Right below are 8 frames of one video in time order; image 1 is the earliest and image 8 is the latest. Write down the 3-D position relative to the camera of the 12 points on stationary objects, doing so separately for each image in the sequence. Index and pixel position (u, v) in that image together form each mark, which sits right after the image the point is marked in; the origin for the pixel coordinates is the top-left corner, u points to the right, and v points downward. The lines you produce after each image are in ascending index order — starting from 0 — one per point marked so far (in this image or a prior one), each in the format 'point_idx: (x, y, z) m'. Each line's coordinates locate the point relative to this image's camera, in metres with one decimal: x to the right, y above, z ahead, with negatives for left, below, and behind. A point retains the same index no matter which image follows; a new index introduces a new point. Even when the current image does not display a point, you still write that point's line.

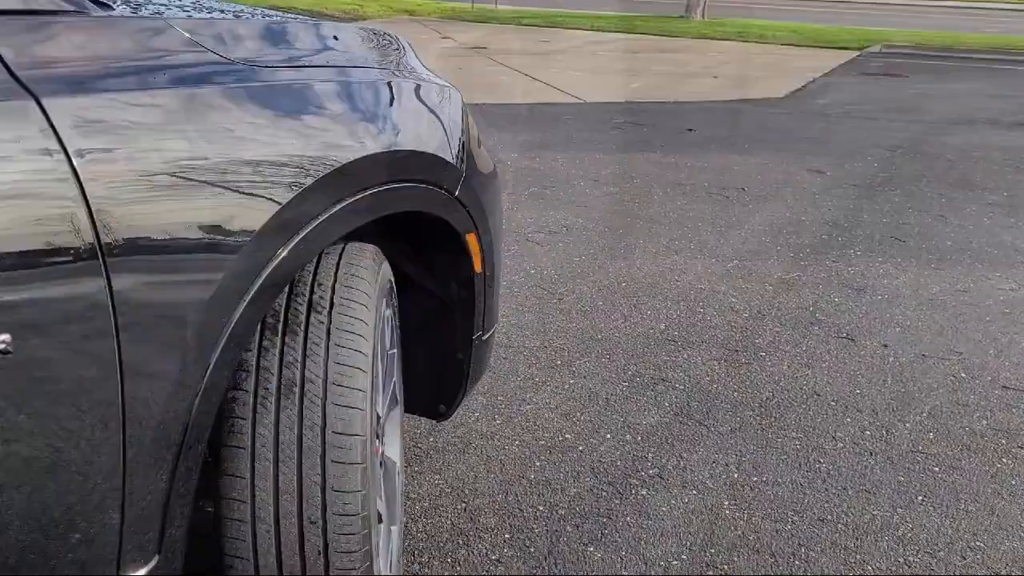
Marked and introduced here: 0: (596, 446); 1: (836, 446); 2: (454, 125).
0: (+0.2, -0.5, +2.6) m
1: (+1.0, -0.5, +2.6) m
2: (-0.2, +0.4, +2.0) m
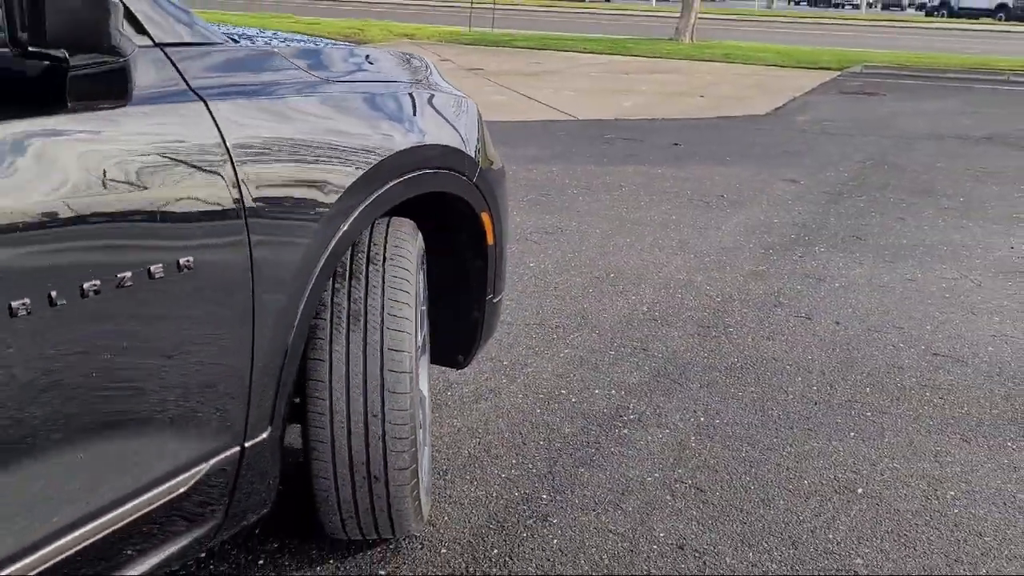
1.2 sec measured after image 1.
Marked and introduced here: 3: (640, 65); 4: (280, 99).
0: (+0.3, -0.4, +3.1) m
1: (+1.0, -0.4, +3.2) m
2: (-0.2, +0.5, +2.5) m
3: (+2.2, +3.8, +14.8) m
4: (-0.5, +0.4, +1.9) m
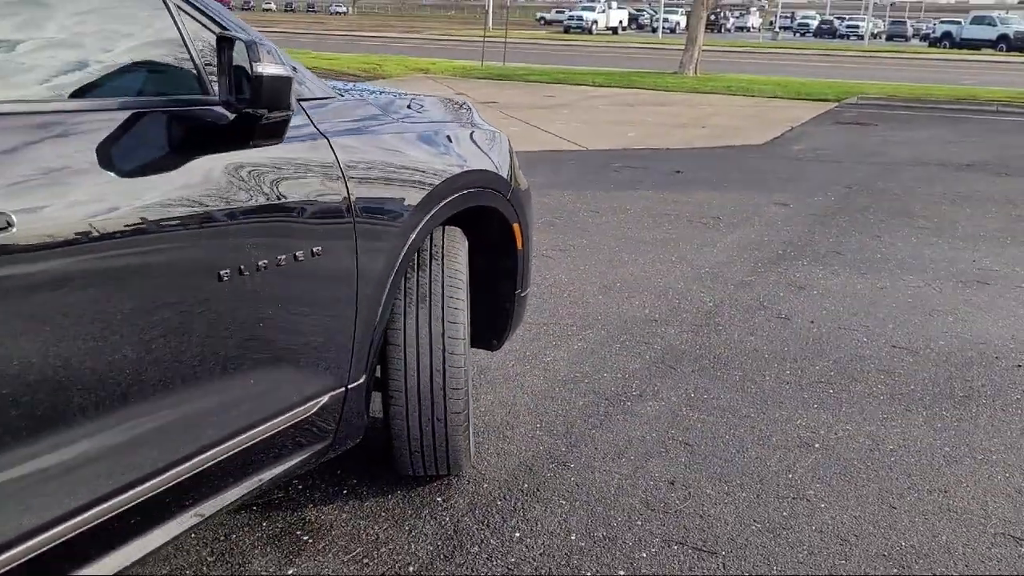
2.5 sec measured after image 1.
0: (+0.4, -0.4, +3.8) m
1: (+1.1, -0.4, +3.8) m
2: (-0.1, +0.5, +3.2) m
3: (+2.4, +3.4, +15.6) m
4: (-0.4, +0.5, +2.6) m
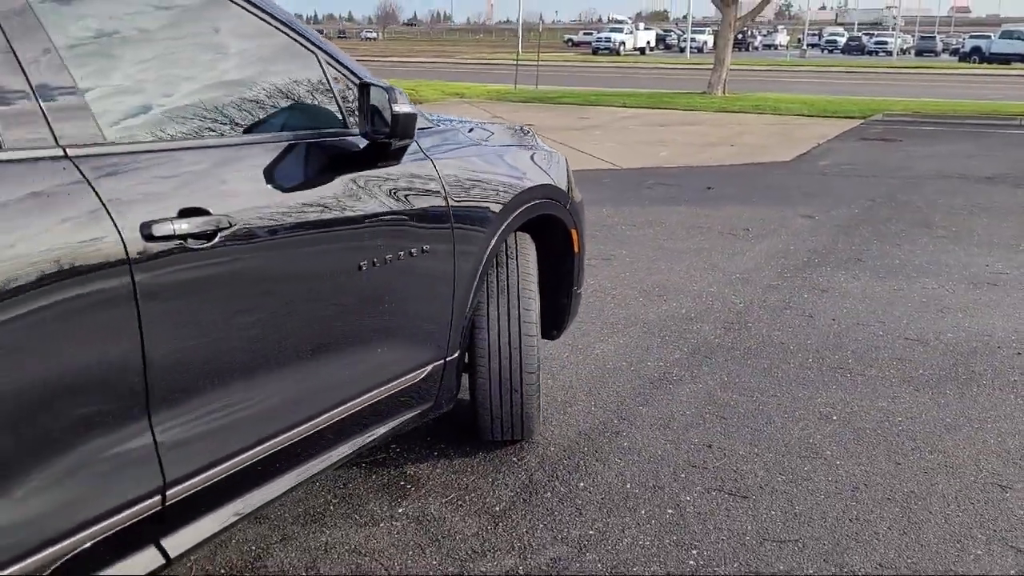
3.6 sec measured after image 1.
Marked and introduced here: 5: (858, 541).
0: (+0.6, -0.4, +4.3) m
1: (+1.4, -0.4, +4.4) m
2: (+0.2, +0.5, +3.8) m
3: (+3.1, +3.2, +16.1) m
4: (-0.2, +0.5, +3.2) m
5: (+1.1, -0.8, +2.8) m
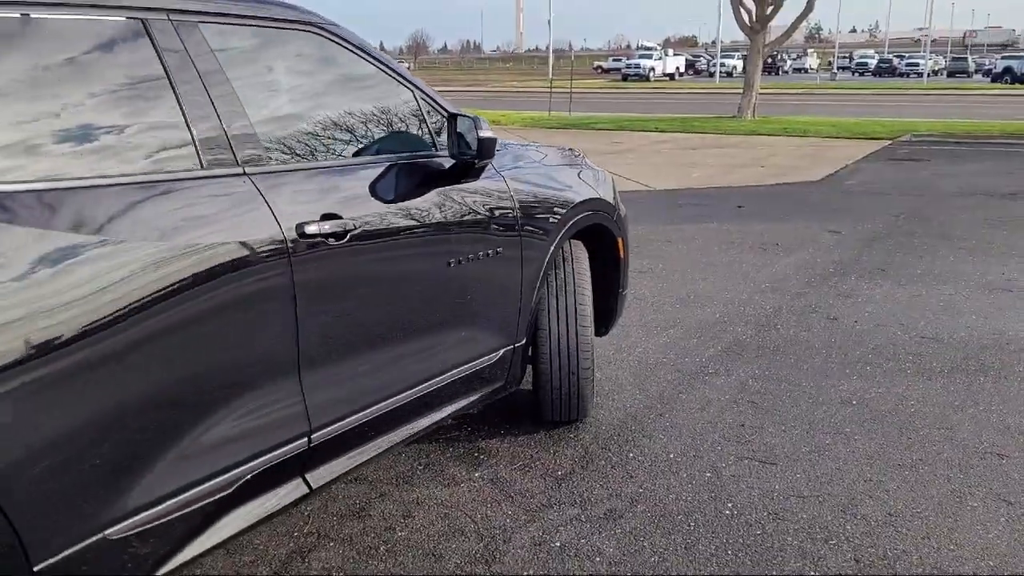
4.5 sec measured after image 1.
0: (+0.9, -0.4, +4.9) m
1: (+1.7, -0.4, +4.8) m
2: (+0.5, +0.5, +4.4) m
3: (+3.8, +2.8, +16.7) m
4: (+0.1, +0.5, +3.8) m
5: (+1.4, -0.8, +3.3) m
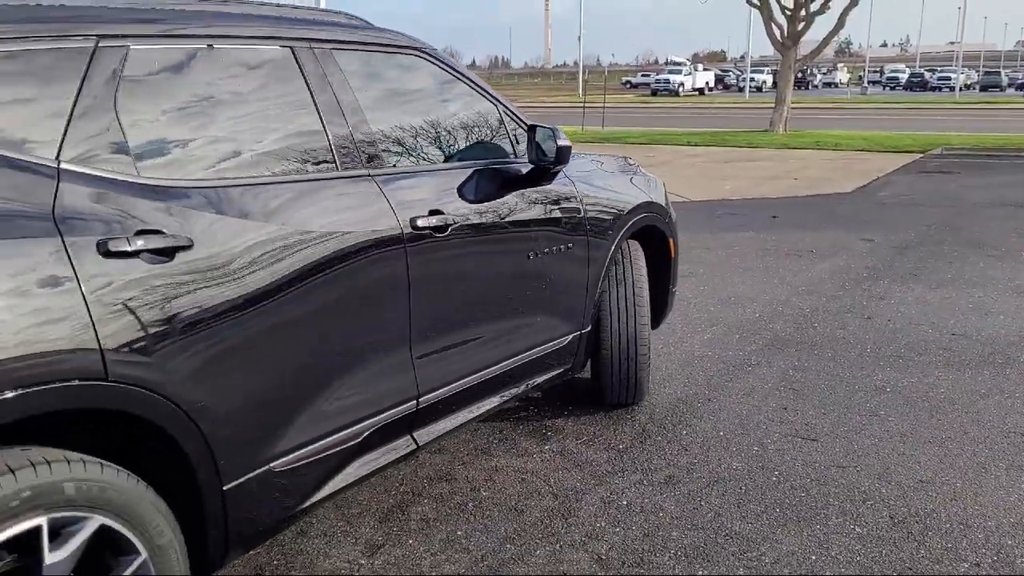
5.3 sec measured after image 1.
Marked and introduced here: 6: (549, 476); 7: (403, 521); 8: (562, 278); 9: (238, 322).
0: (+1.3, -0.4, +5.2) m
1: (+2.0, -0.4, +5.2) m
2: (+0.8, +0.5, +4.8) m
3: (+4.5, +2.6, +17.0) m
4: (+0.4, +0.5, +4.2) m
5: (+1.7, -0.8, +3.7) m
6: (+0.2, -0.8, +3.7) m
7: (-0.4, -0.9, +3.4) m
8: (+0.2, 0.0, +3.8) m
9: (-0.7, -0.1, +2.4) m
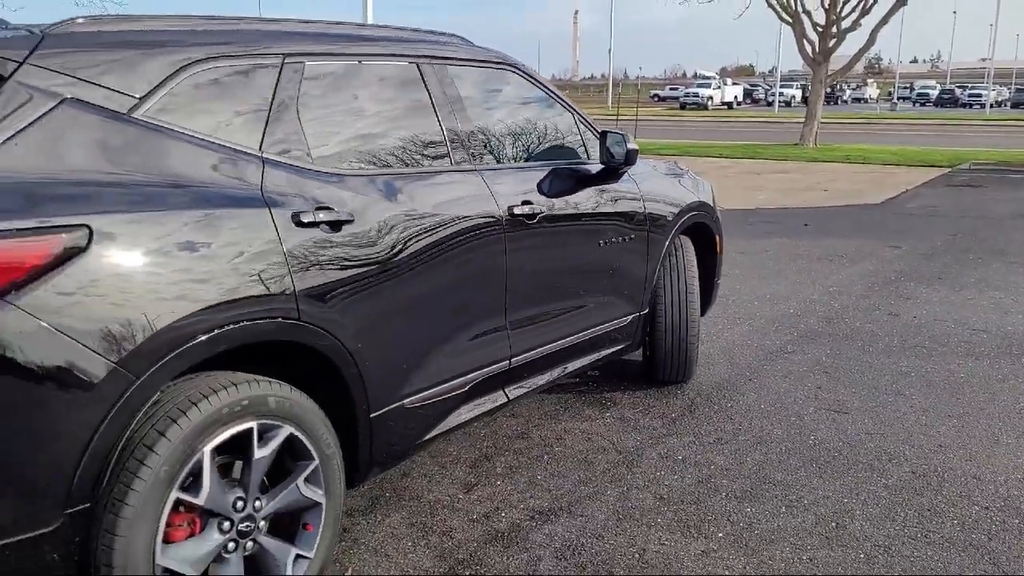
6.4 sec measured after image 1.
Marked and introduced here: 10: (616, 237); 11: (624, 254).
0: (+1.7, -0.4, +5.8) m
1: (+2.4, -0.4, +5.7) m
2: (+1.2, +0.6, +5.3) m
3: (+5.2, +2.4, +17.5) m
4: (+0.8, +0.6, +4.8) m
5: (+2.0, -0.7, +4.2) m
6: (+0.5, -0.7, +4.3) m
7: (-0.1, -0.8, +3.9) m
8: (+0.6, +0.1, +4.4) m
9: (-0.4, 0.0, +2.9) m
10: (+0.5, +0.3, +4.3) m
11: (+0.6, +0.2, +4.4) m
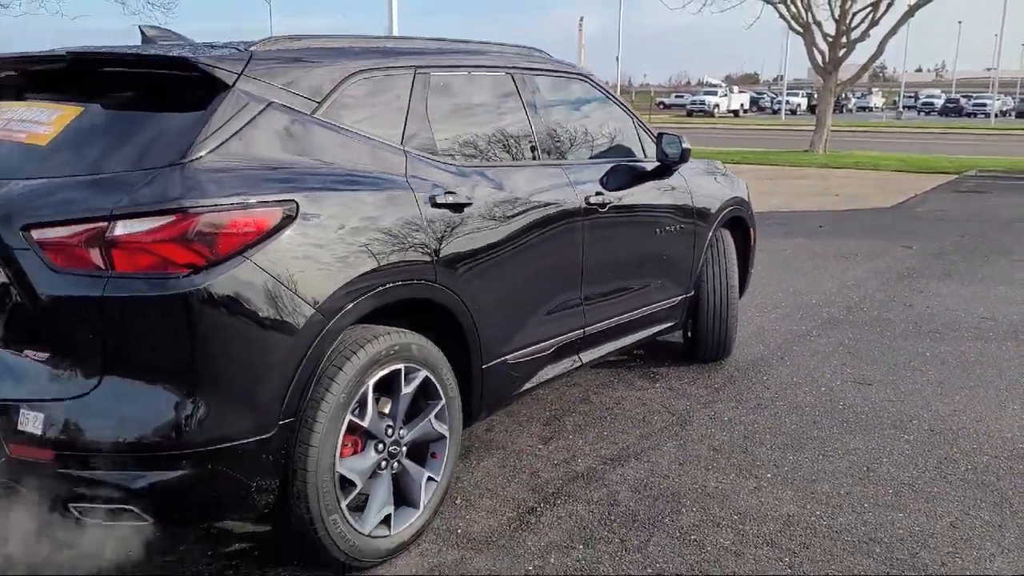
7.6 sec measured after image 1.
0: (+2.0, -0.3, +6.3) m
1: (+2.8, -0.3, +6.3) m
2: (+1.5, +0.6, +5.9) m
3: (+5.7, +2.4, +18.1) m
4: (+1.1, +0.7, +5.4) m
5: (+2.3, -0.6, +4.7) m
6: (+0.8, -0.6, +4.8) m
7: (+0.3, -0.7, +4.5) m
8: (+0.9, +0.2, +5.0) m
9: (-0.1, +0.1, +3.5) m
10: (+0.9, +0.3, +4.9) m
11: (+0.9, +0.3, +4.9) m
